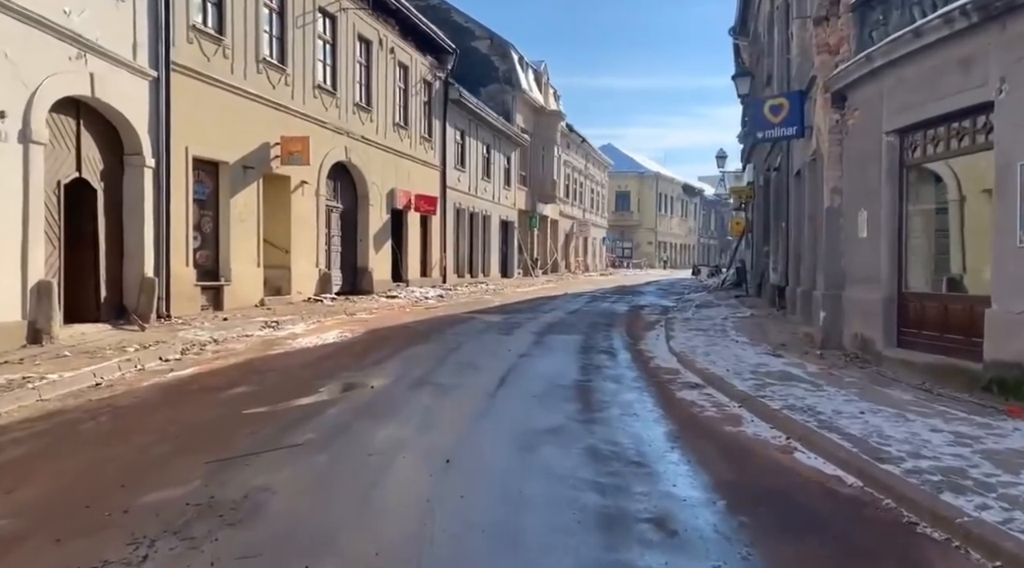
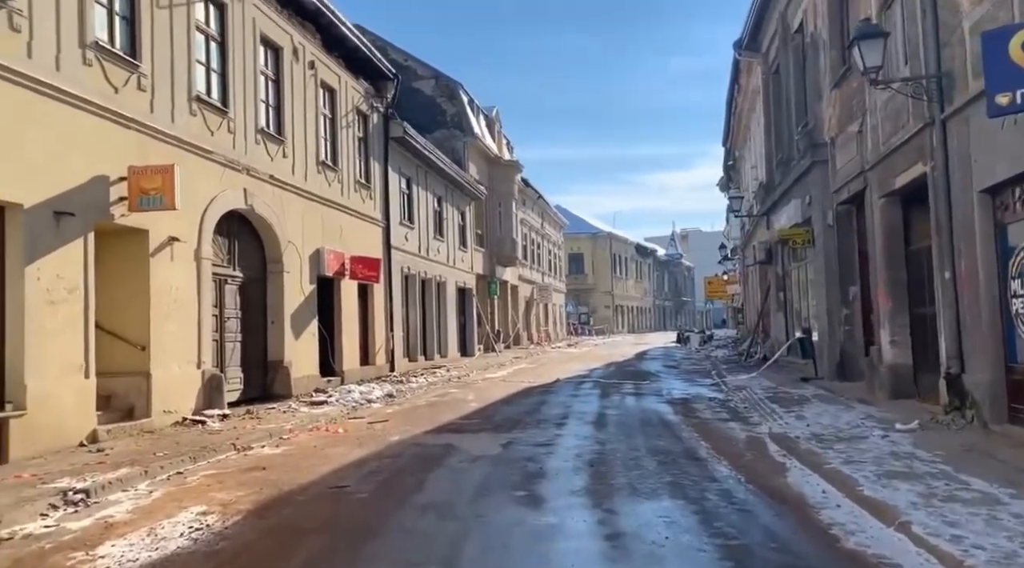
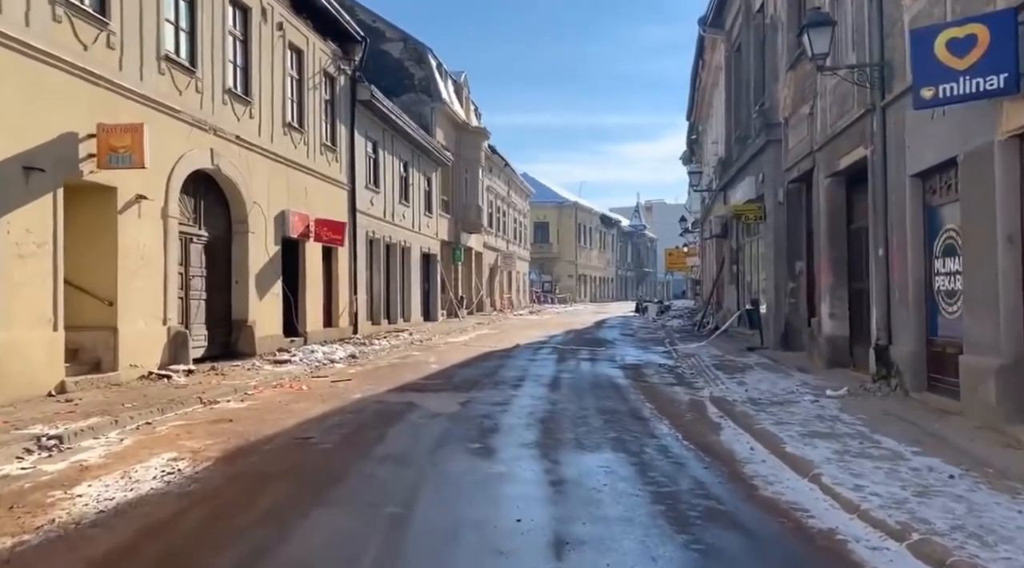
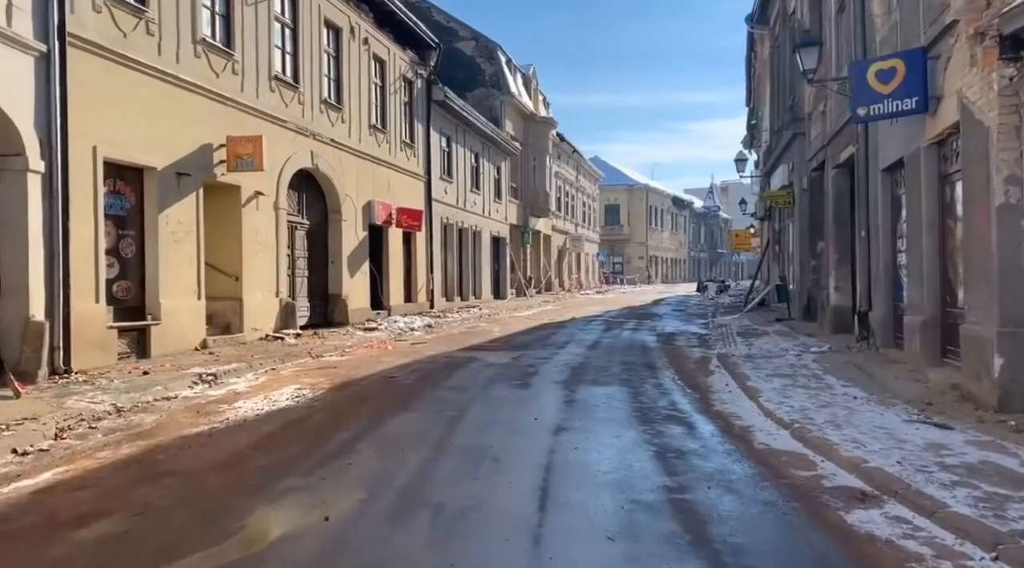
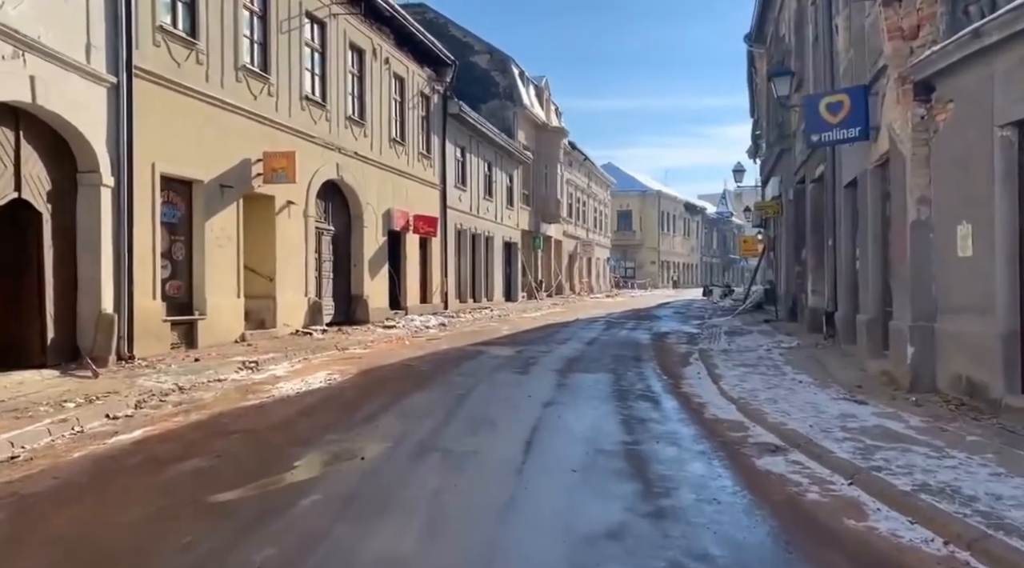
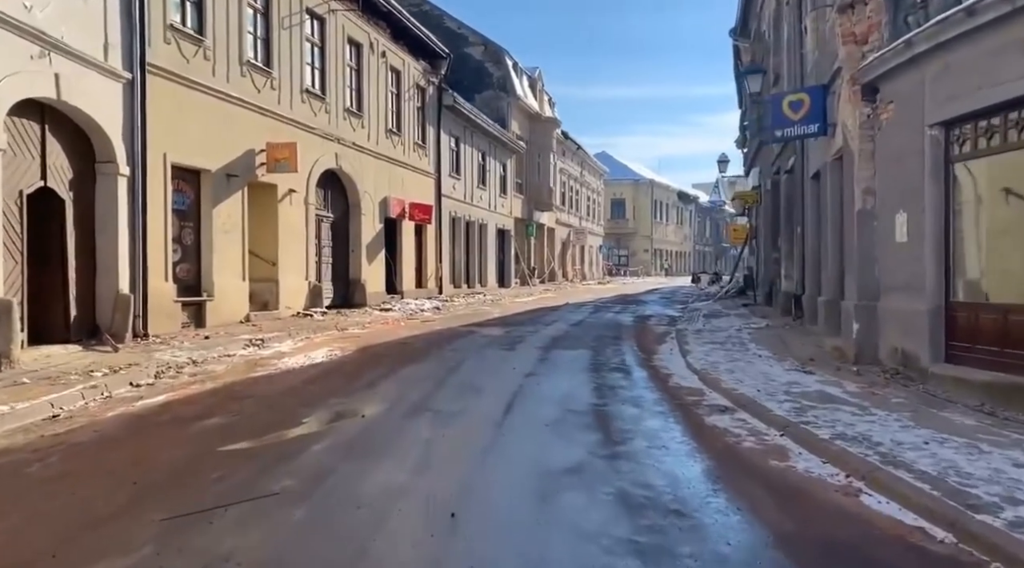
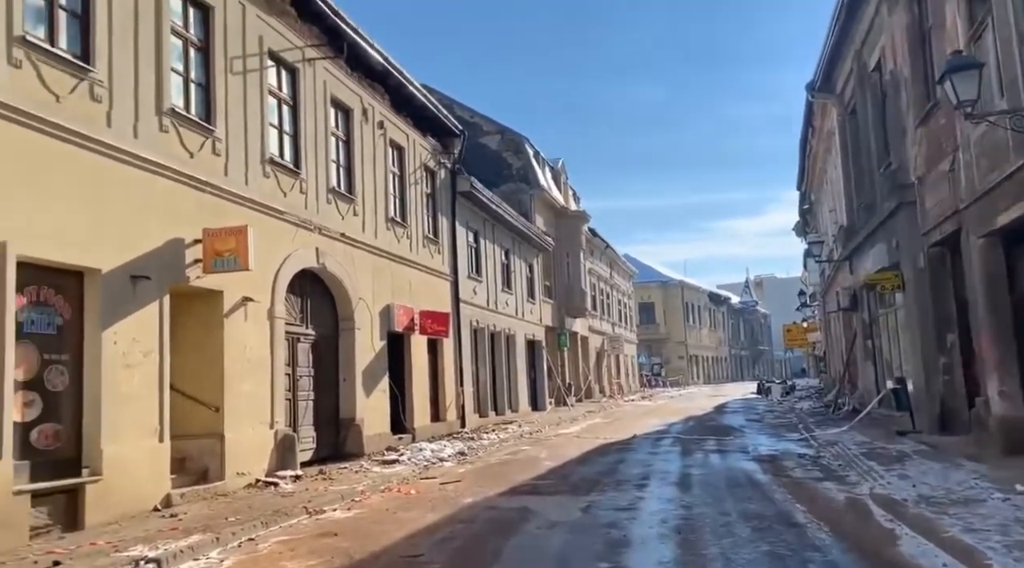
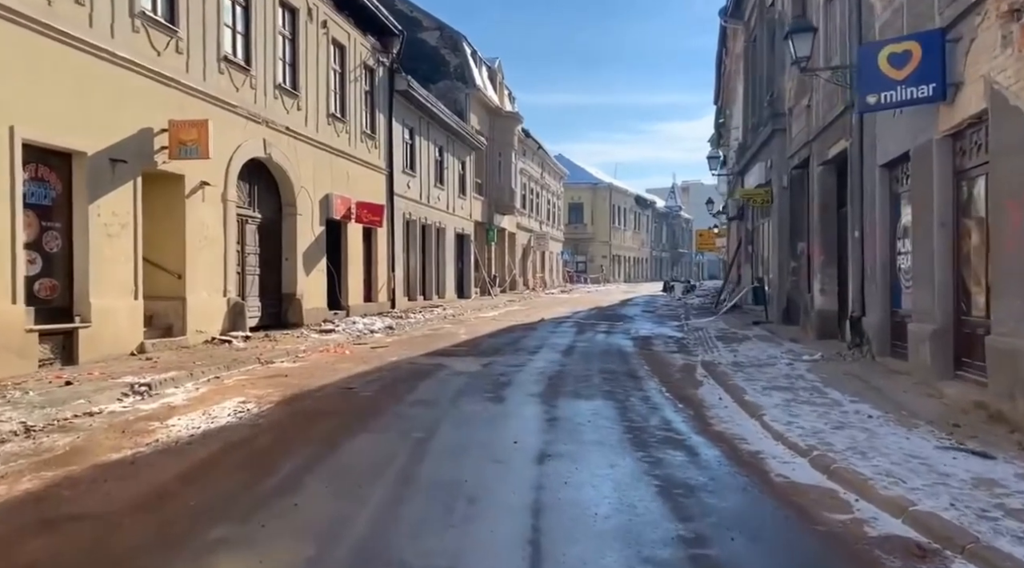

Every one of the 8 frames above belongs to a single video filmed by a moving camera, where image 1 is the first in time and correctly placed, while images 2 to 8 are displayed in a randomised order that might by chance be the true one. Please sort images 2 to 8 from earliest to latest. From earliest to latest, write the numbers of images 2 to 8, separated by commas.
6, 5, 4, 8, 3, 2, 7
